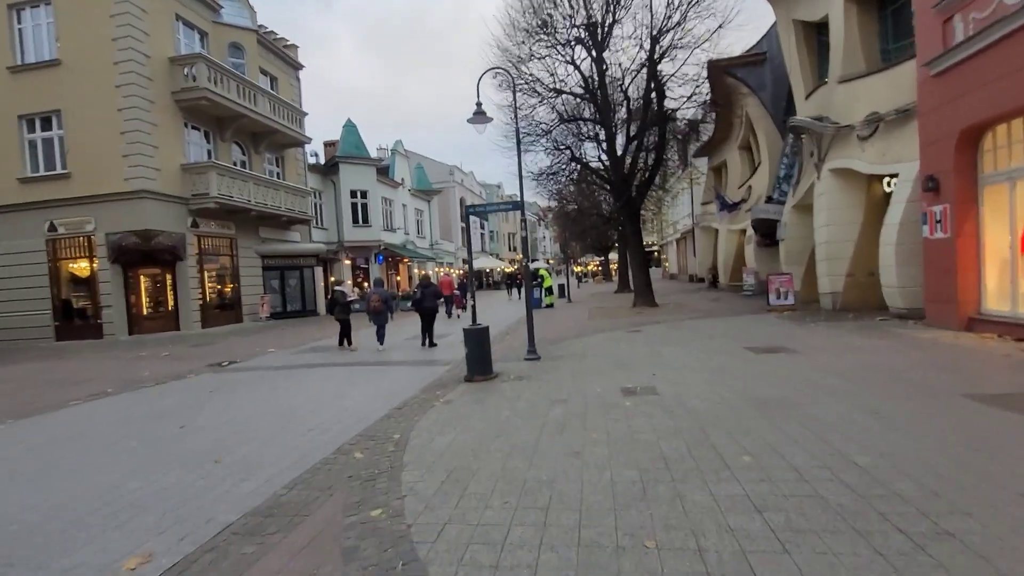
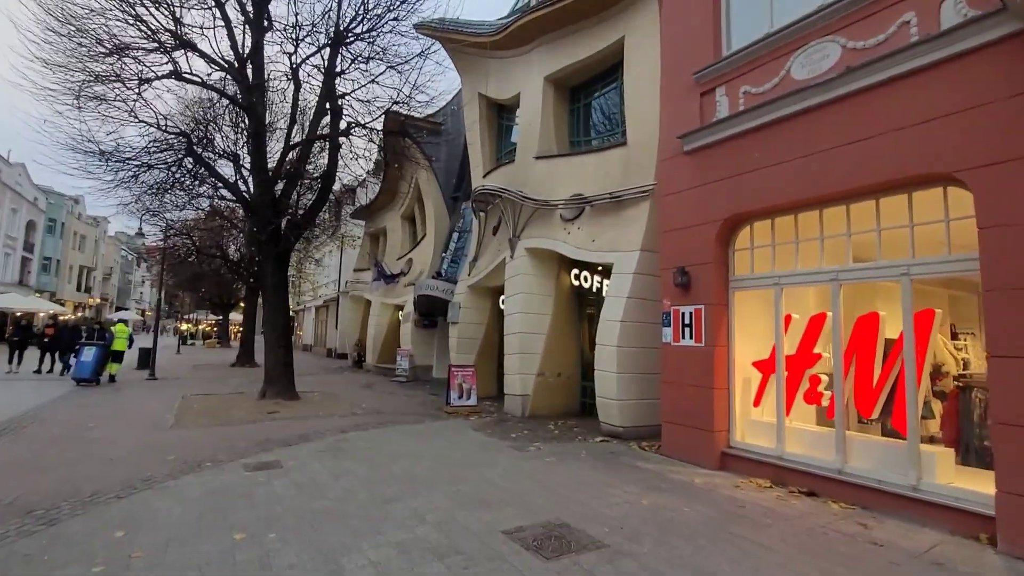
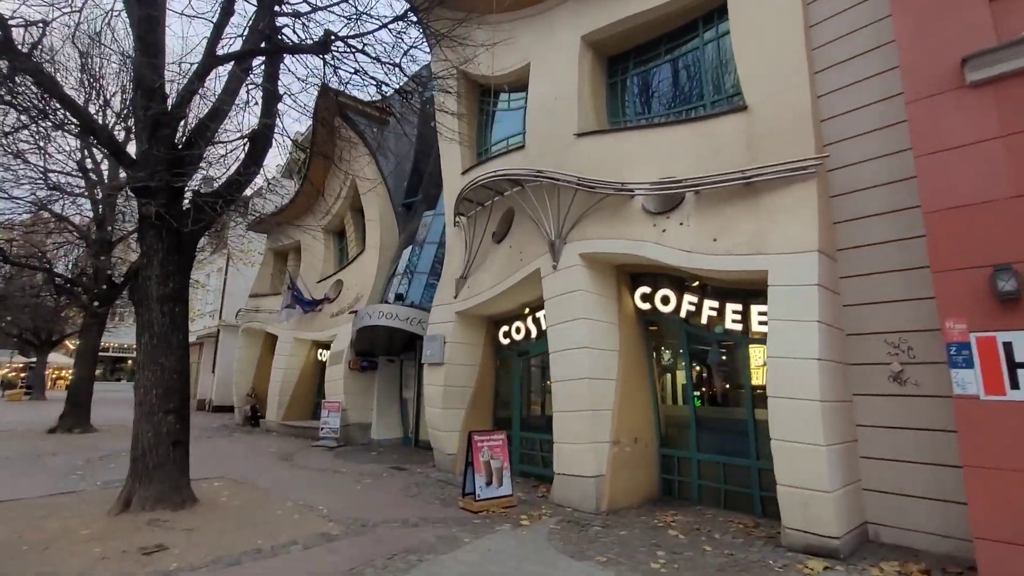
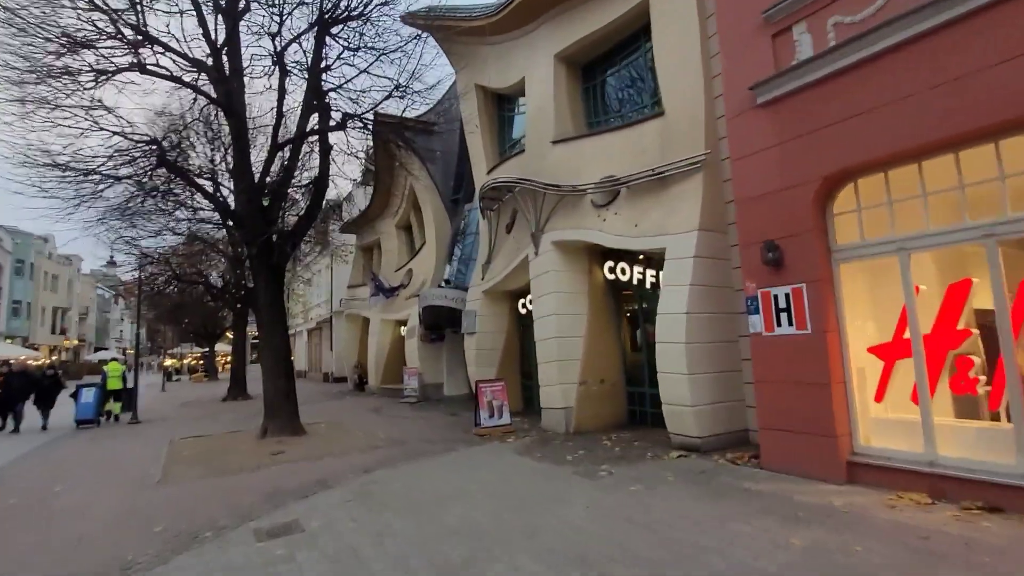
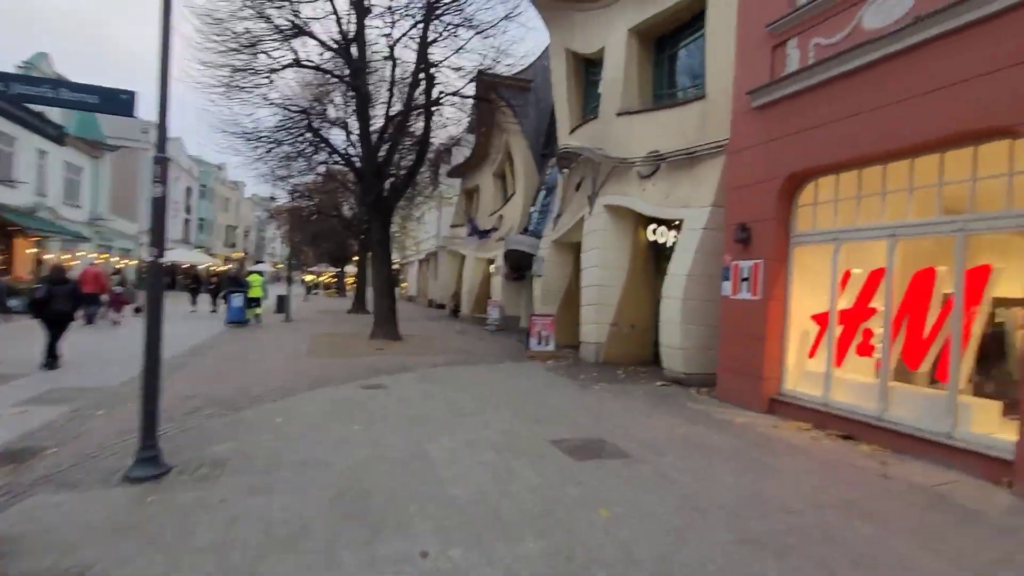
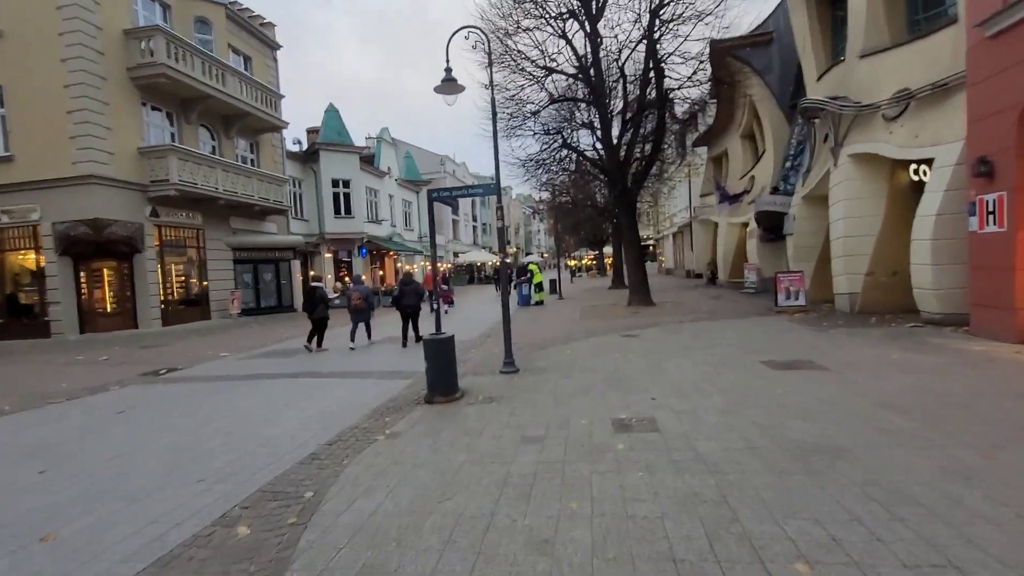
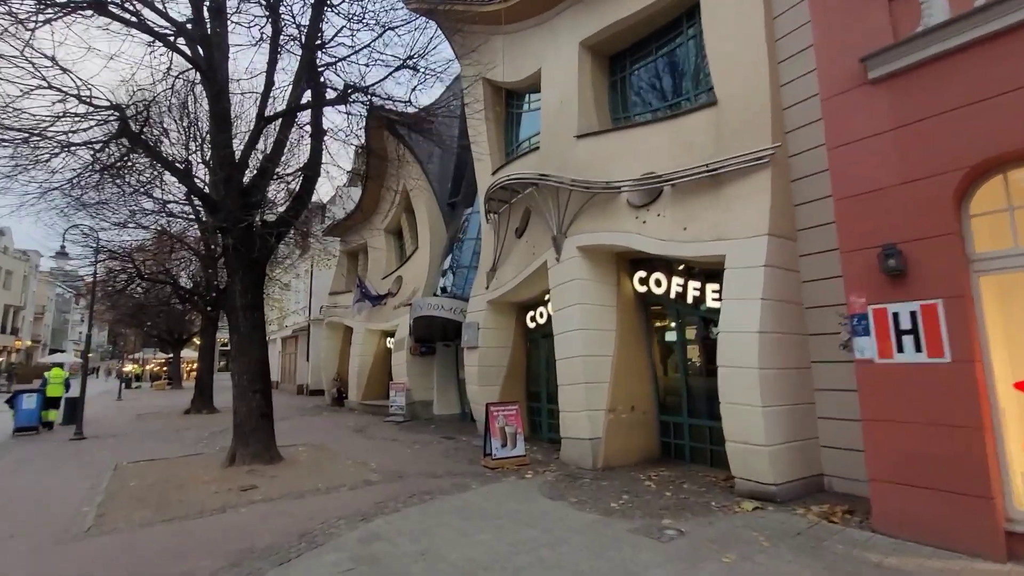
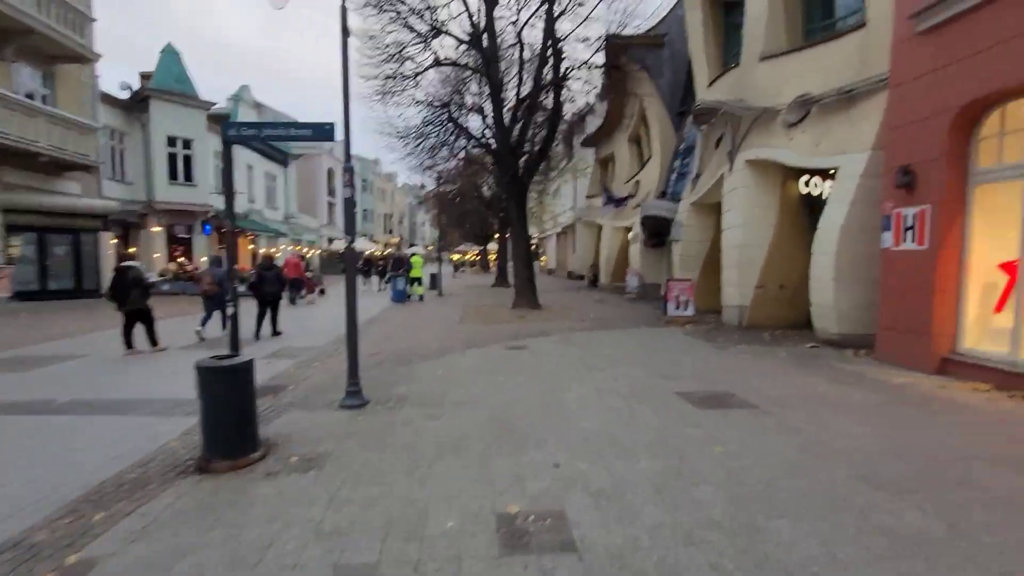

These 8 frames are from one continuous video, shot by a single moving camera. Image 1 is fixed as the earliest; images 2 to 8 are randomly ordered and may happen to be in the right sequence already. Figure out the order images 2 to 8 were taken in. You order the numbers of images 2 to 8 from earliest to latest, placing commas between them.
6, 8, 5, 2, 4, 7, 3
